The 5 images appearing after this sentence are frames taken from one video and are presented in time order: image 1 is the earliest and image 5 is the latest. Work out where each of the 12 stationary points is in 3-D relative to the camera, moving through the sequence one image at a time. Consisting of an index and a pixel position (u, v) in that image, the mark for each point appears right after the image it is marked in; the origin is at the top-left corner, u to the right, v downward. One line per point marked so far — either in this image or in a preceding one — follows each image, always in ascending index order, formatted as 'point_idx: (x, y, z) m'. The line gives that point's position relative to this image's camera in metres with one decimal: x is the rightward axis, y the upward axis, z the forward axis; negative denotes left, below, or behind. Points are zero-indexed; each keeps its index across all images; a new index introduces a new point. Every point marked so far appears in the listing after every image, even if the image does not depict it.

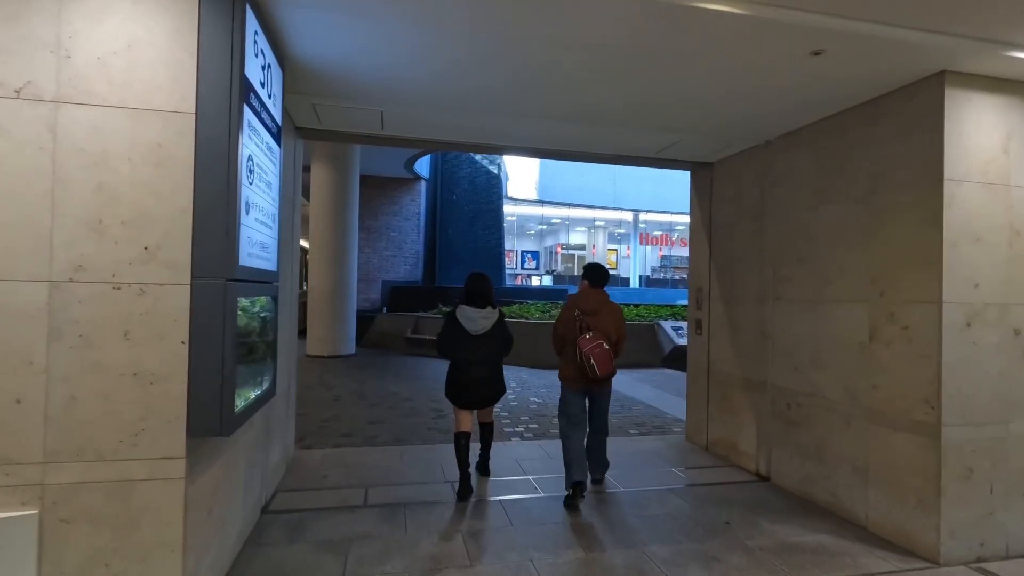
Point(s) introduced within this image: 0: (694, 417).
0: (+1.9, -1.3, +5.6) m
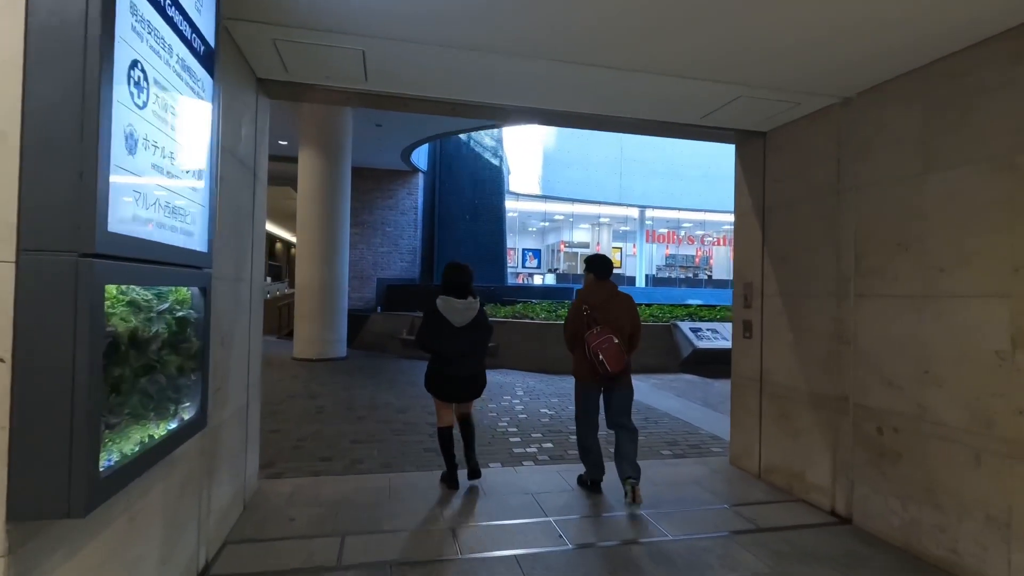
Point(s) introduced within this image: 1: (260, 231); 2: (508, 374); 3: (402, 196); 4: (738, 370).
0: (+2.0, -1.3, +4.7) m
1: (-1.8, +0.4, +3.9) m
2: (-0.2, -1.5, +9.7) m
3: (-3.3, +2.8, +16.3) m
4: (+2.0, -0.7, +4.7) m
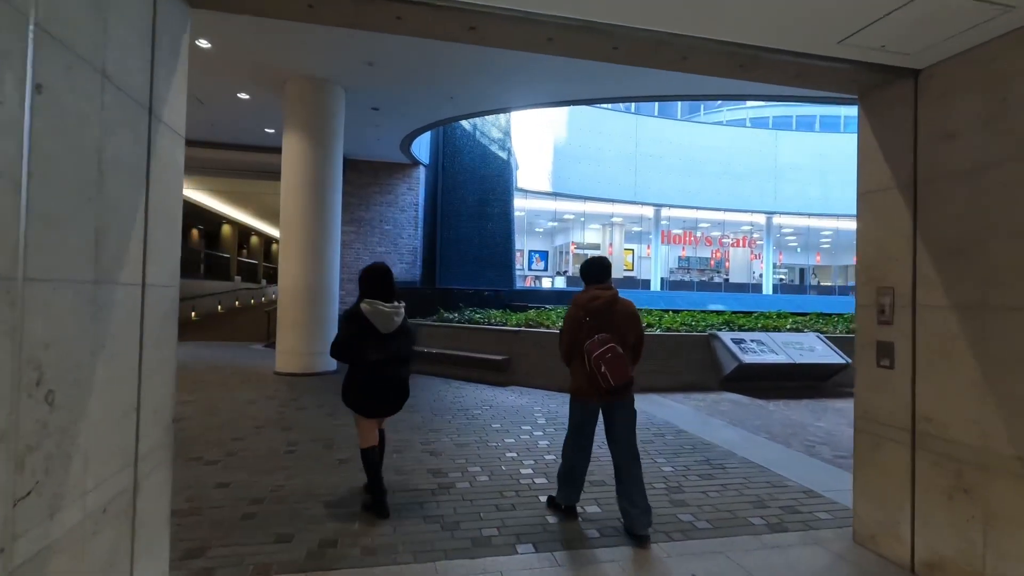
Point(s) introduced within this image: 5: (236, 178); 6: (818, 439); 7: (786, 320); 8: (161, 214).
0: (+2.2, -1.3, +3.3) m
1: (-1.6, +0.4, +2.5) m
2: (+0.1, -1.6, +8.3) m
3: (-3.1, +2.7, +14.9) m
4: (+2.2, -0.8, +3.3) m
5: (-7.9, +3.2, +15.4) m
6: (+3.4, -1.7, +5.9) m
7: (+5.6, -0.7, +10.9) m
8: (-1.6, +0.3, +2.3) m
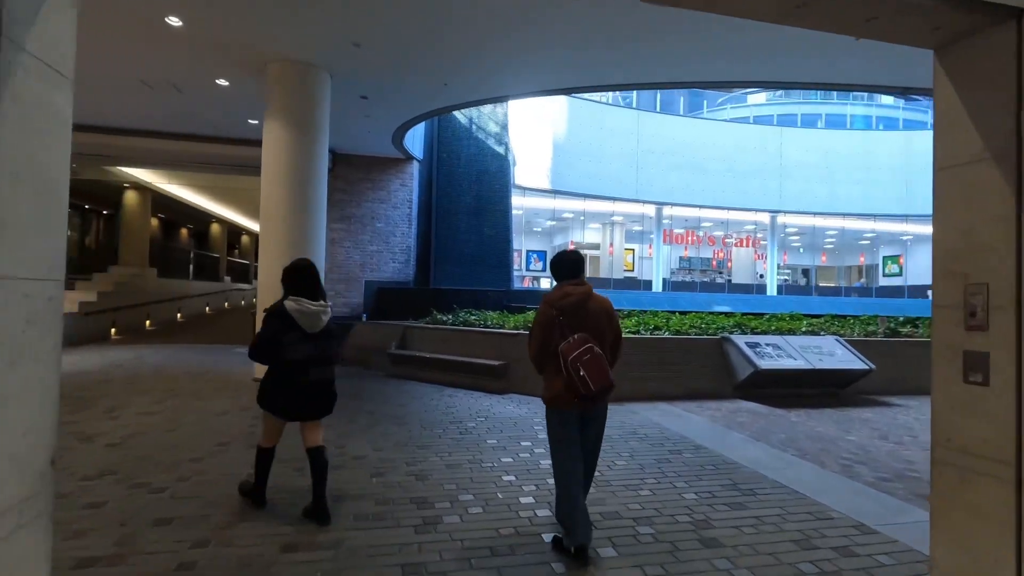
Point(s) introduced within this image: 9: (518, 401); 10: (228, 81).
0: (+2.2, -1.3, +2.6) m
1: (-1.6, +0.4, +1.8) m
2: (0.0, -1.6, +7.7) m
3: (-3.1, +2.7, +14.3) m
4: (+2.2, -0.8, +2.7) m
5: (-7.9, +3.2, +14.7) m
6: (+3.4, -1.7, +5.3) m
7: (+5.6, -0.7, +10.3) m
8: (-1.6, +0.3, +1.7) m
9: (+0.1, -1.6, +7.7) m
10: (-5.2, +3.8, +9.7) m
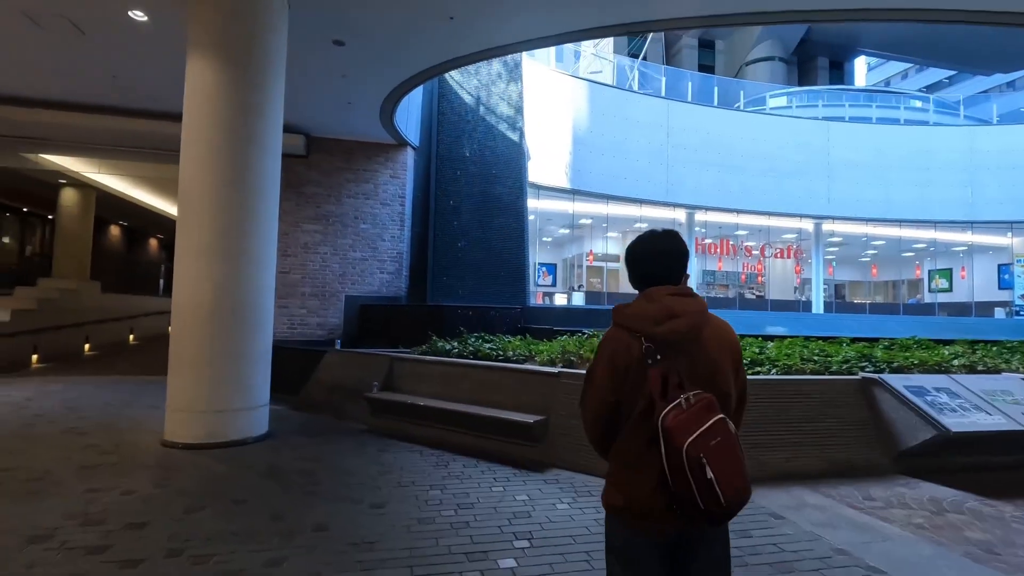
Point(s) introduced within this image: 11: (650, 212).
0: (+2.7, -1.3, -0.3) m
1: (-1.1, +0.4, -1.0) m
2: (+0.5, -1.7, +4.7) m
3: (-2.7, +2.3, +11.5) m
4: (+2.7, -0.7, -0.2) m
5: (-7.6, +2.8, +11.9) m
6: (+3.8, -1.7, +2.4) m
7: (+6.0, -0.9, +7.5) m
8: (-1.1, +0.4, -1.2) m
9: (+0.5, -1.8, +4.7) m
10: (-4.8, +3.5, +7.0) m
11: (+4.7, +2.6, +18.2) m
